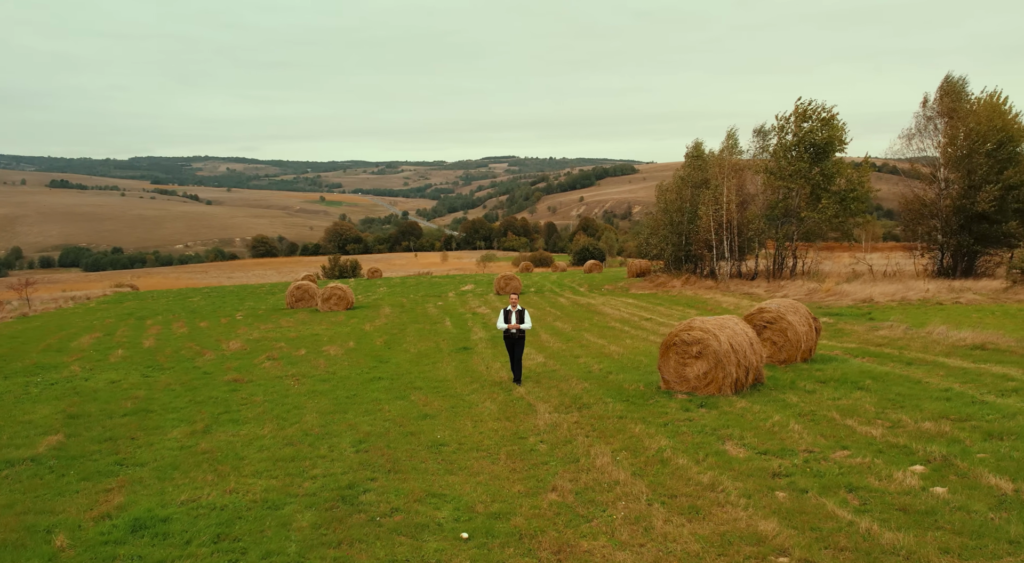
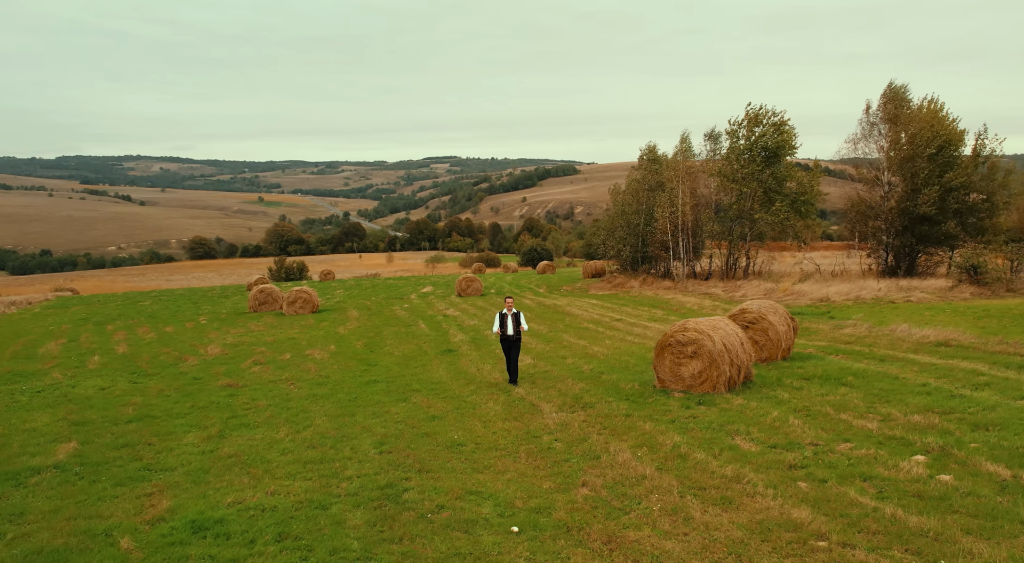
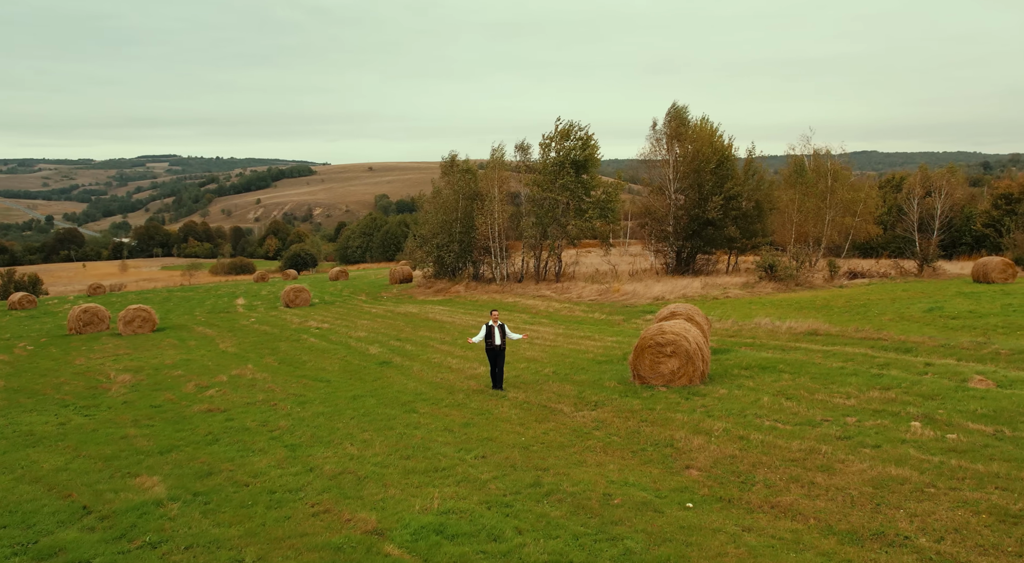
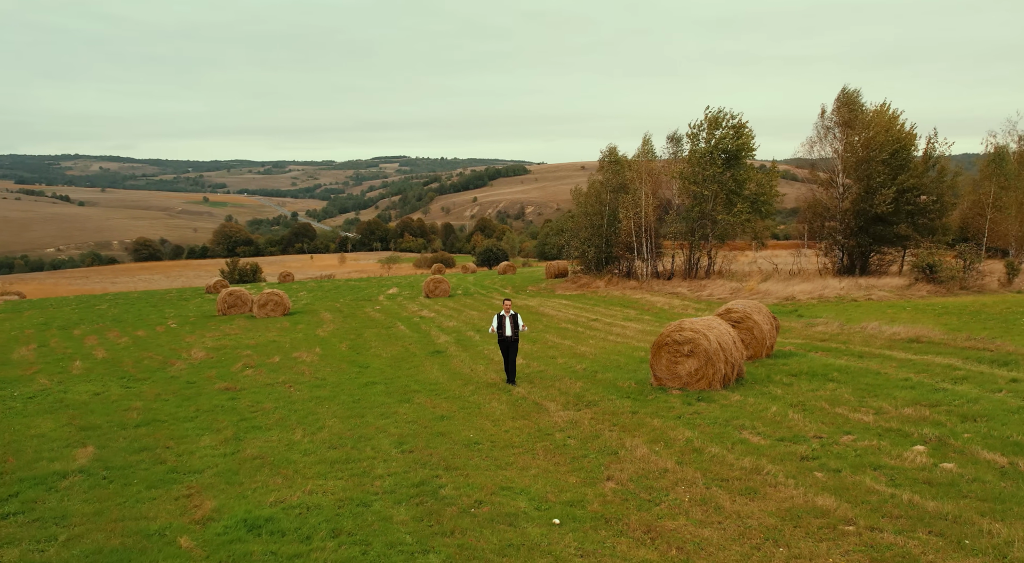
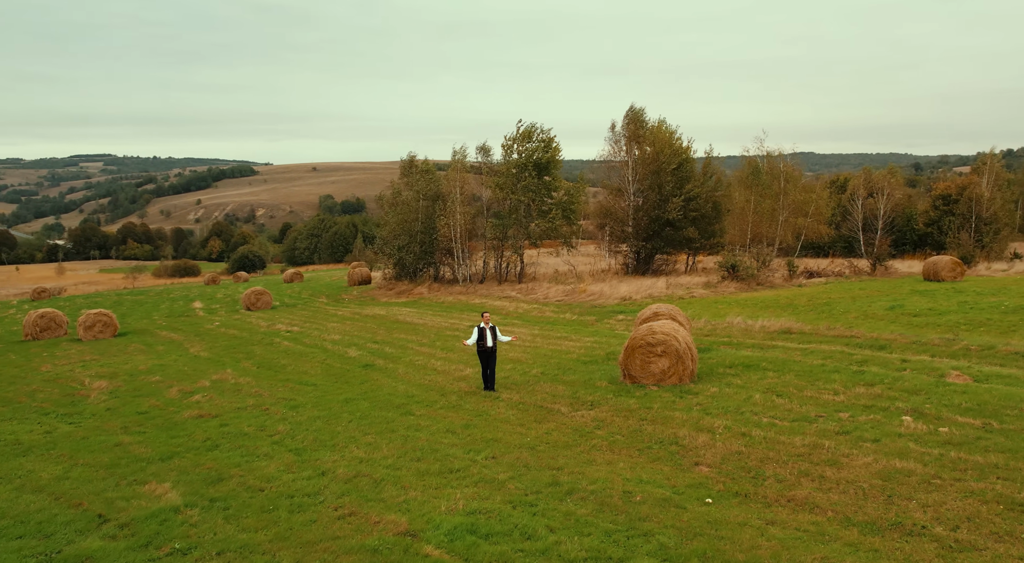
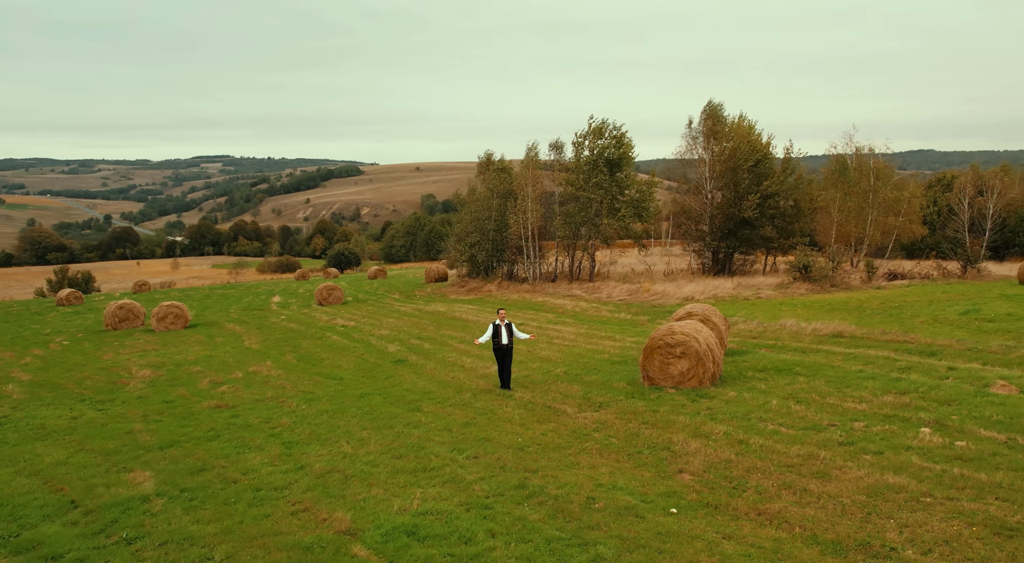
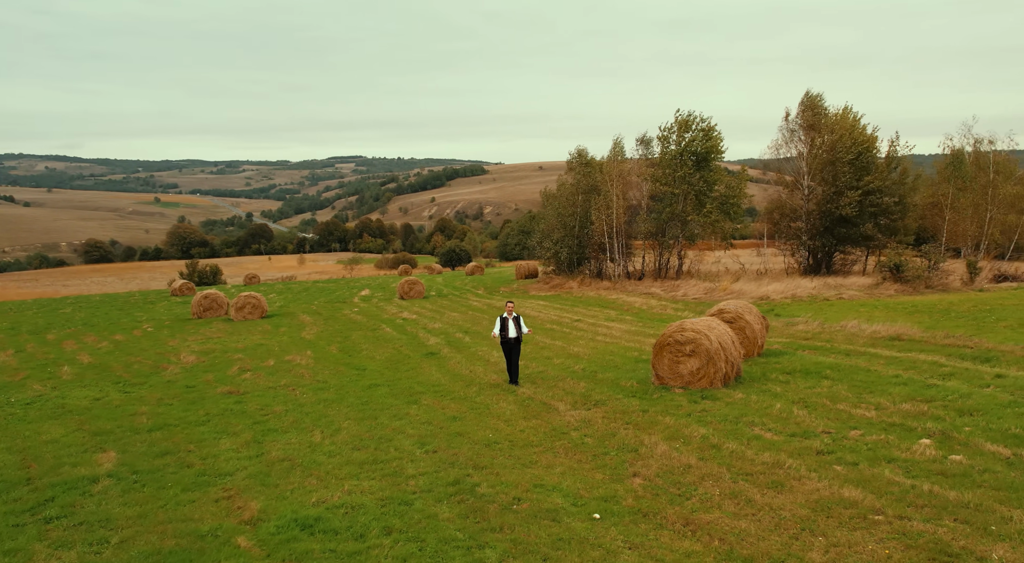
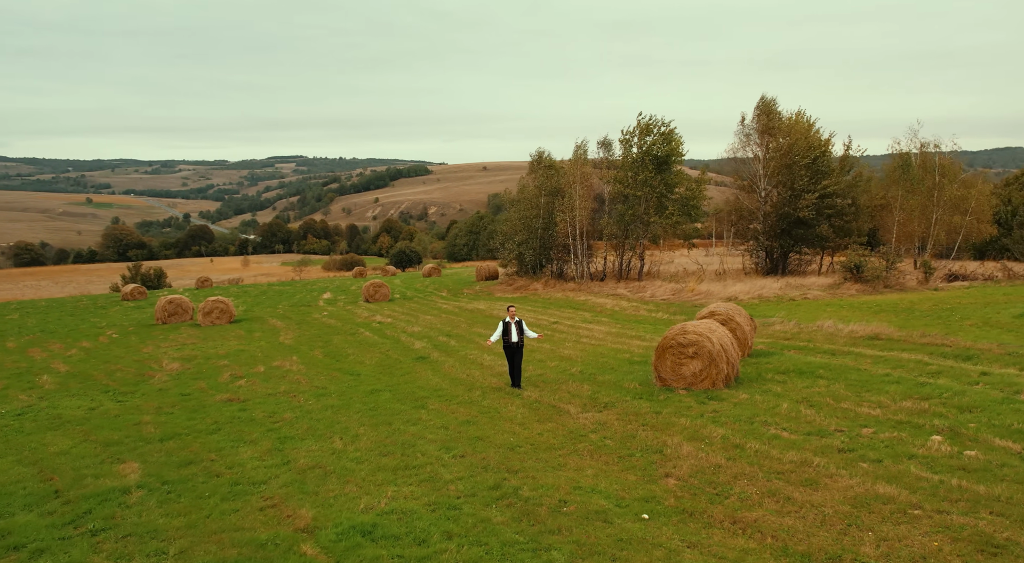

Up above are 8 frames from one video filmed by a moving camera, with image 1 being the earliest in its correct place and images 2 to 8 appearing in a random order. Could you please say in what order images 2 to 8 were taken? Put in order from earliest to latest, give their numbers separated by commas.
2, 4, 7, 8, 6, 3, 5
